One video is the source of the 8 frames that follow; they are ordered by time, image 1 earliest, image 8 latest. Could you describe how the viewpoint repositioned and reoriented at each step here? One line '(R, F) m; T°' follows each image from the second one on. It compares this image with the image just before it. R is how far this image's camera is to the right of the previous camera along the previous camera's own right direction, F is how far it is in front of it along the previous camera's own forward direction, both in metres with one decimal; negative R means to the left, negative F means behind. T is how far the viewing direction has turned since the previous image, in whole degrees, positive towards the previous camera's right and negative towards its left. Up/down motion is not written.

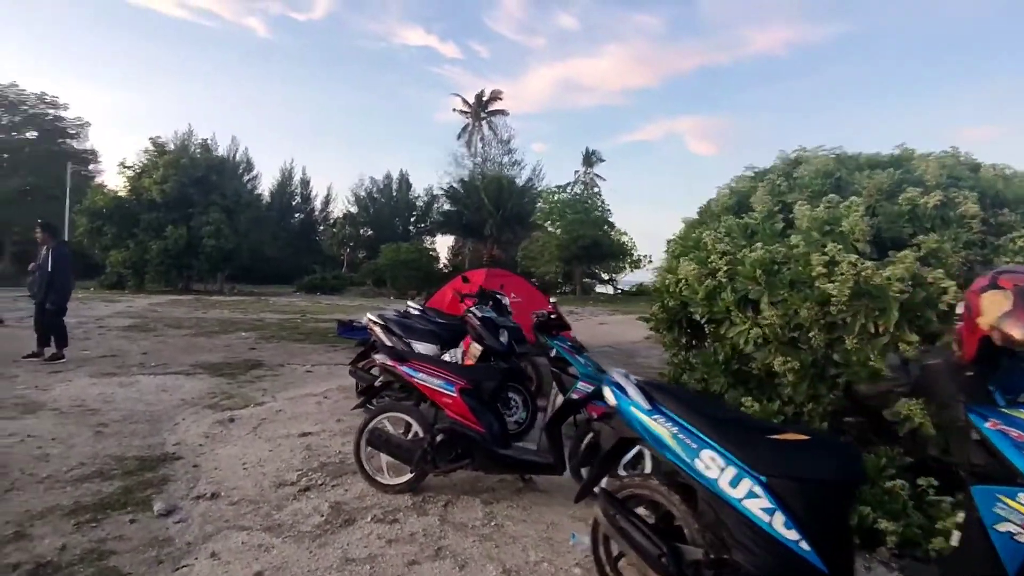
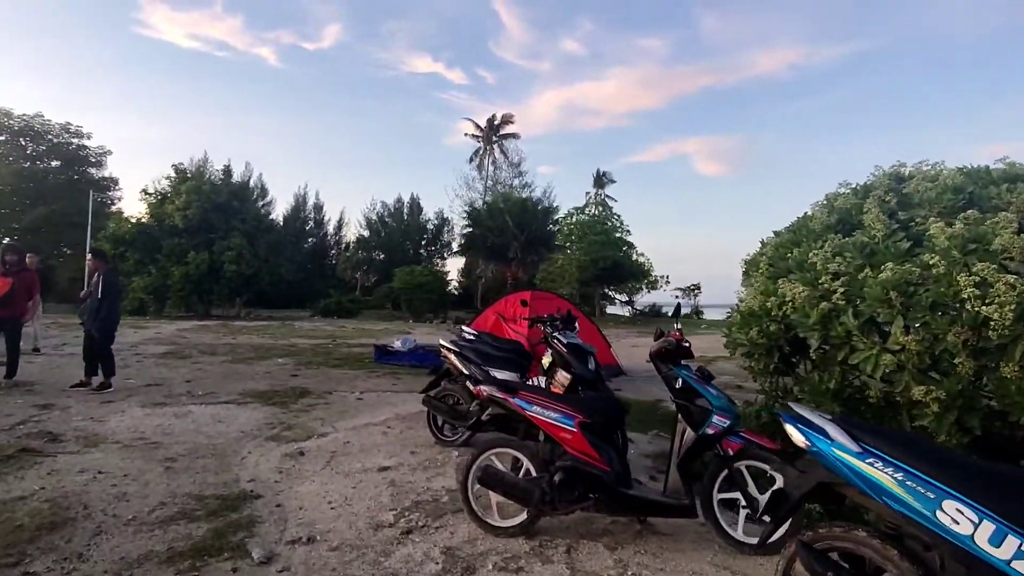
(-0.7, +0.2) m; -1°
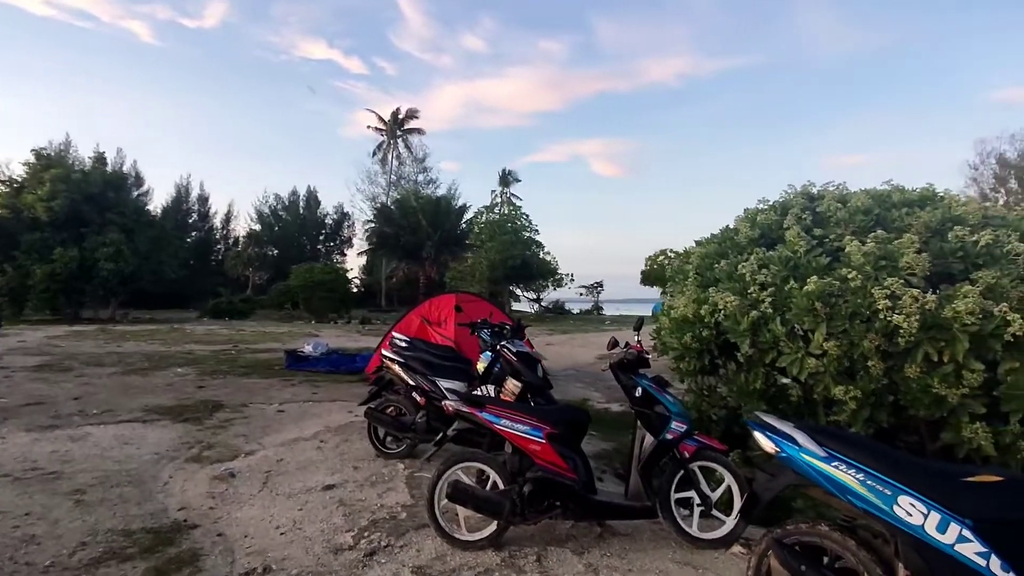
(-0.4, 0.0) m; +10°
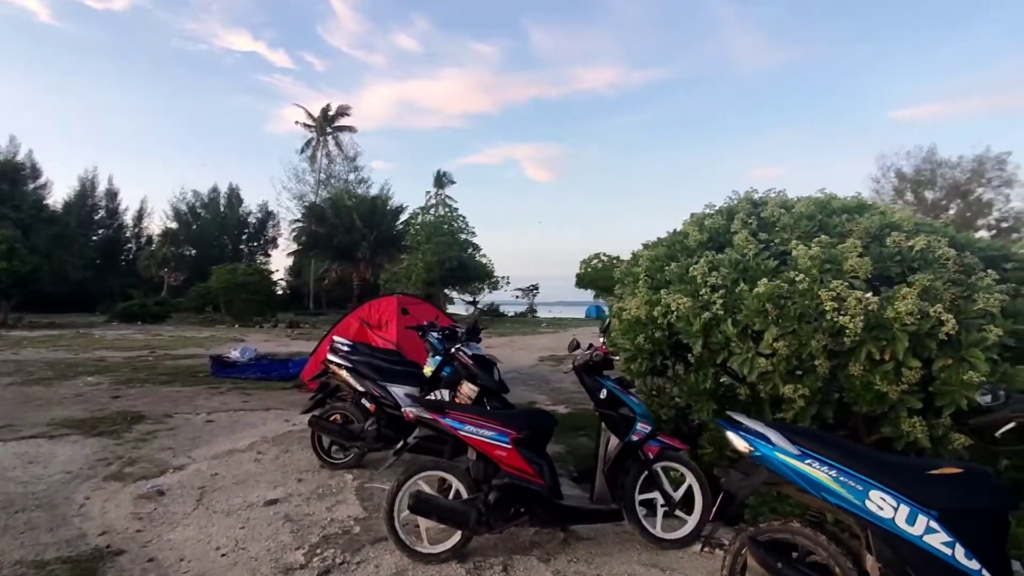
(-0.2, +0.1) m; +7°
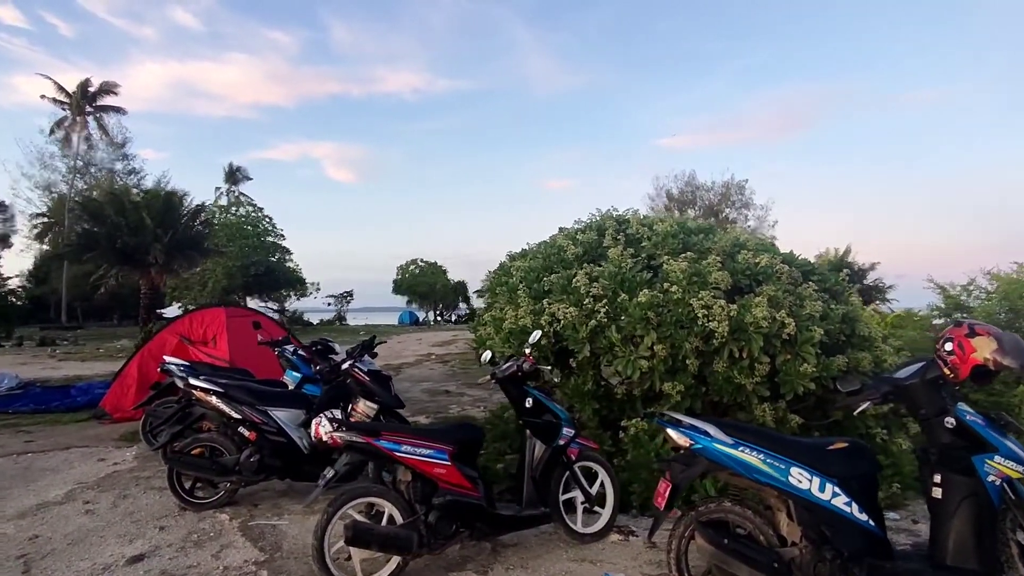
(-0.8, +0.1) m; +19°
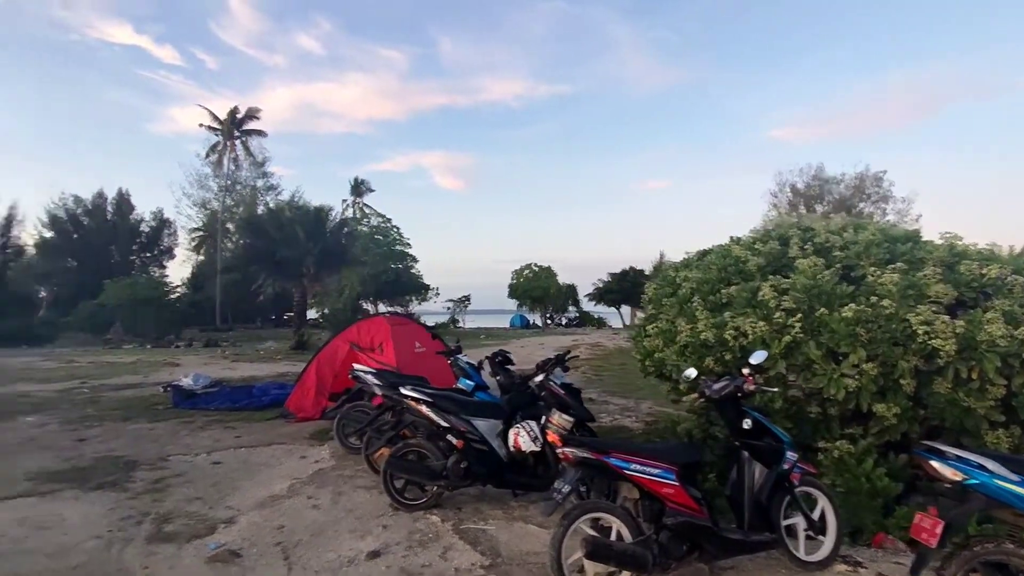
(-0.7, -0.1) m; -10°
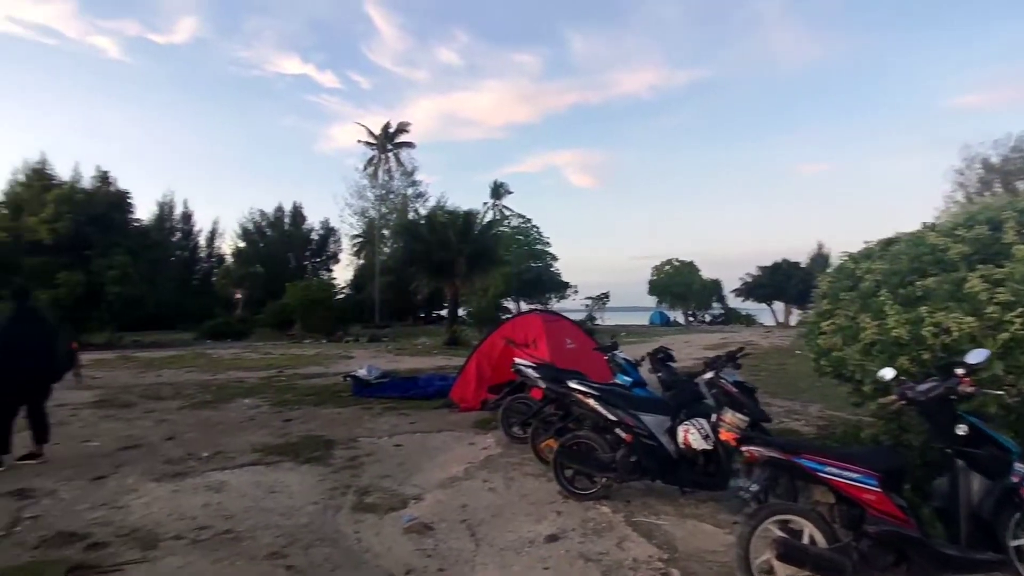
(-0.2, -0.2) m; -14°
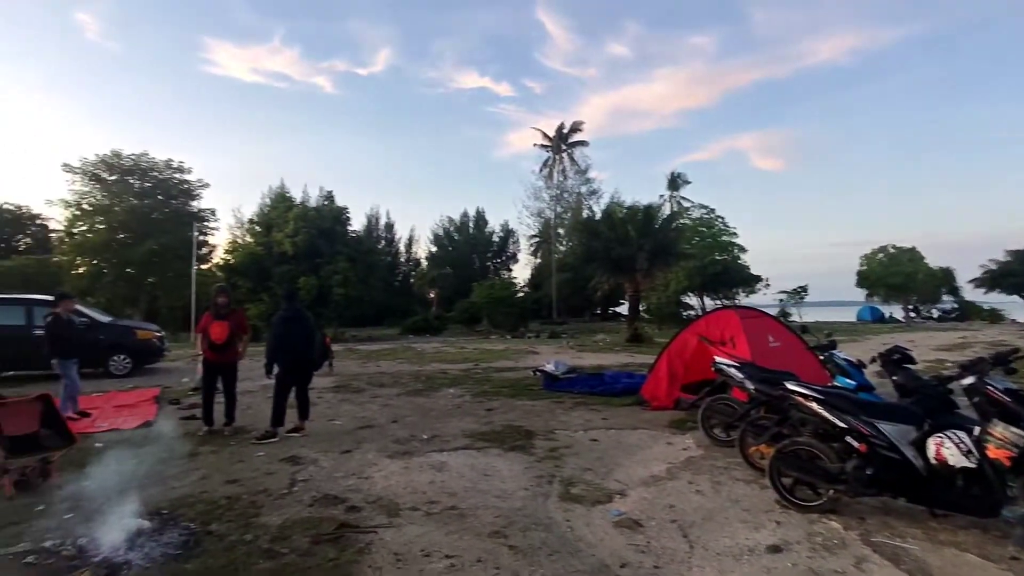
(-0.2, -0.1) m; -17°
